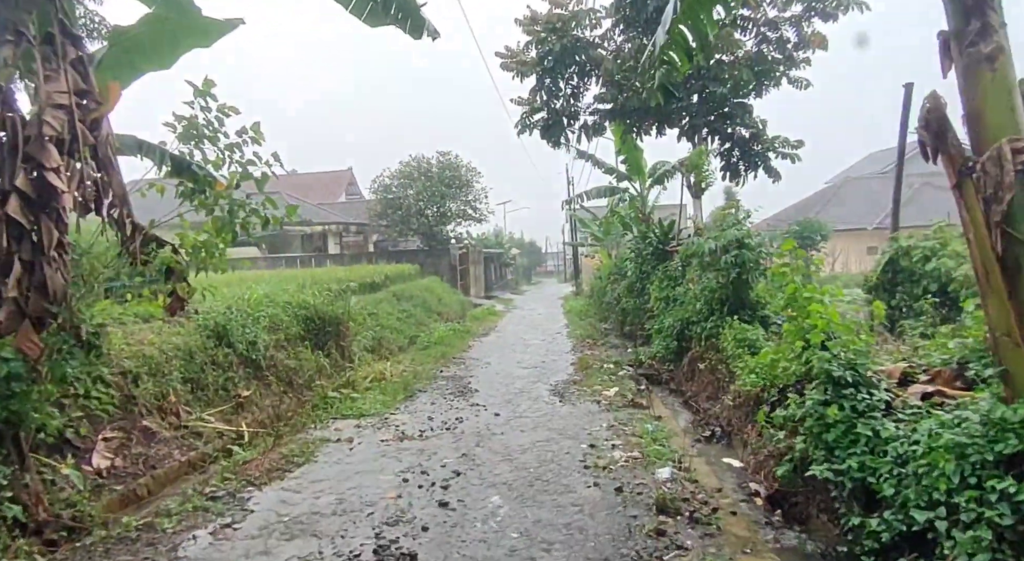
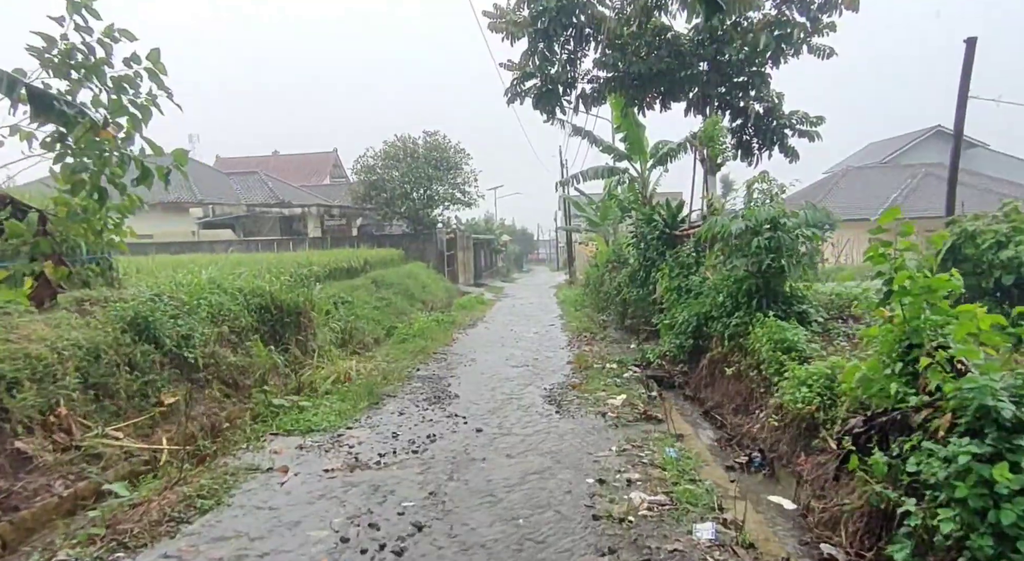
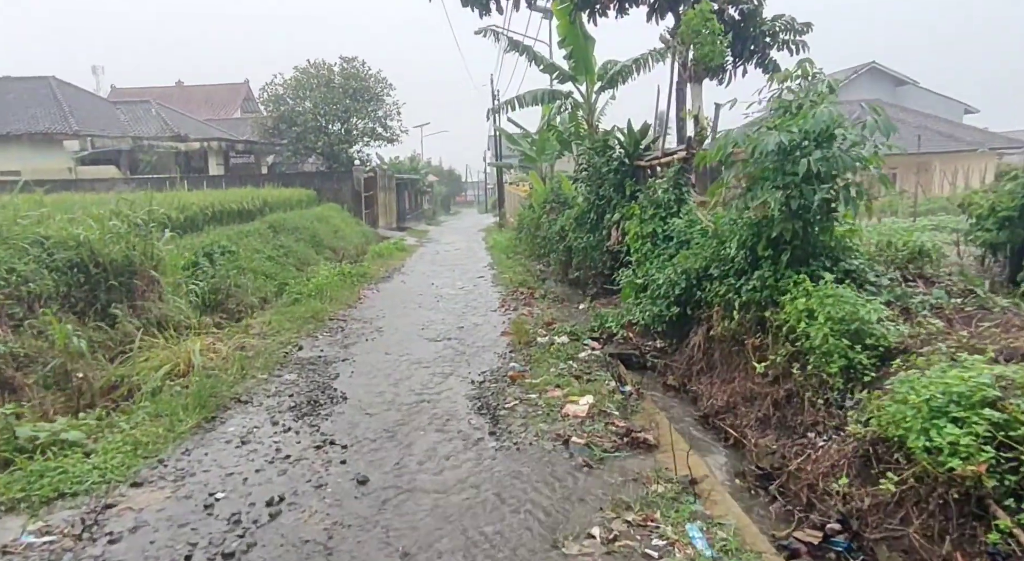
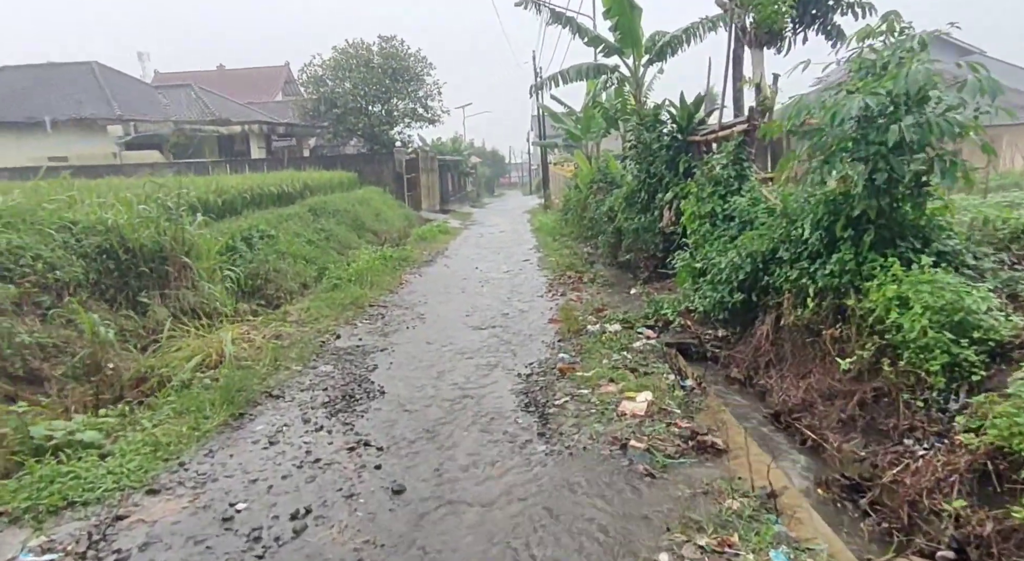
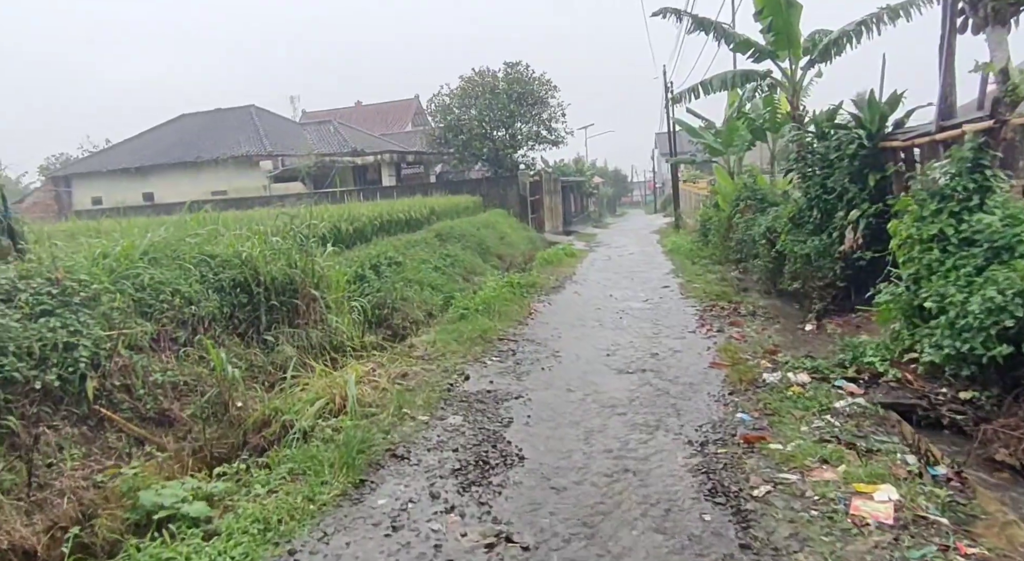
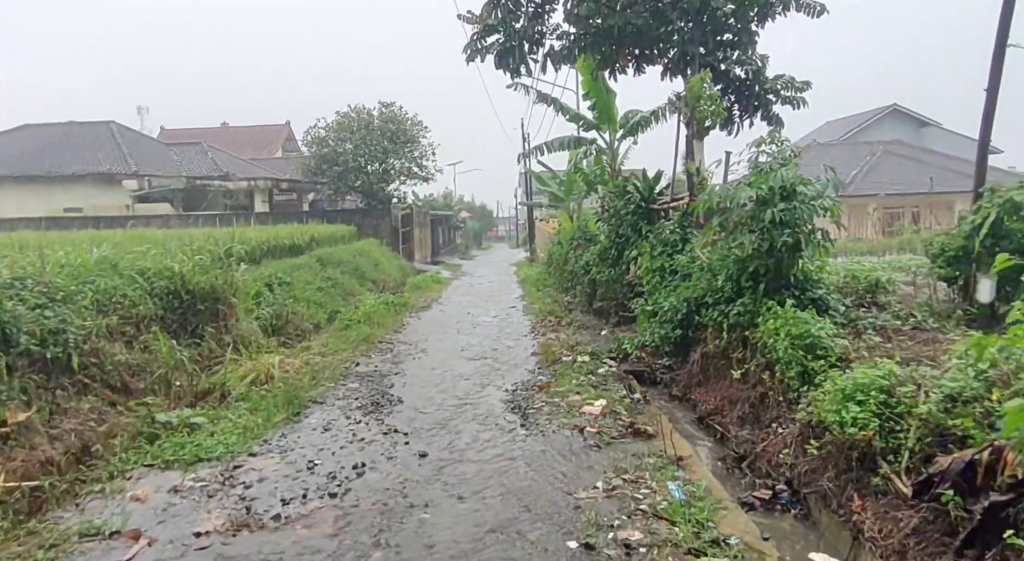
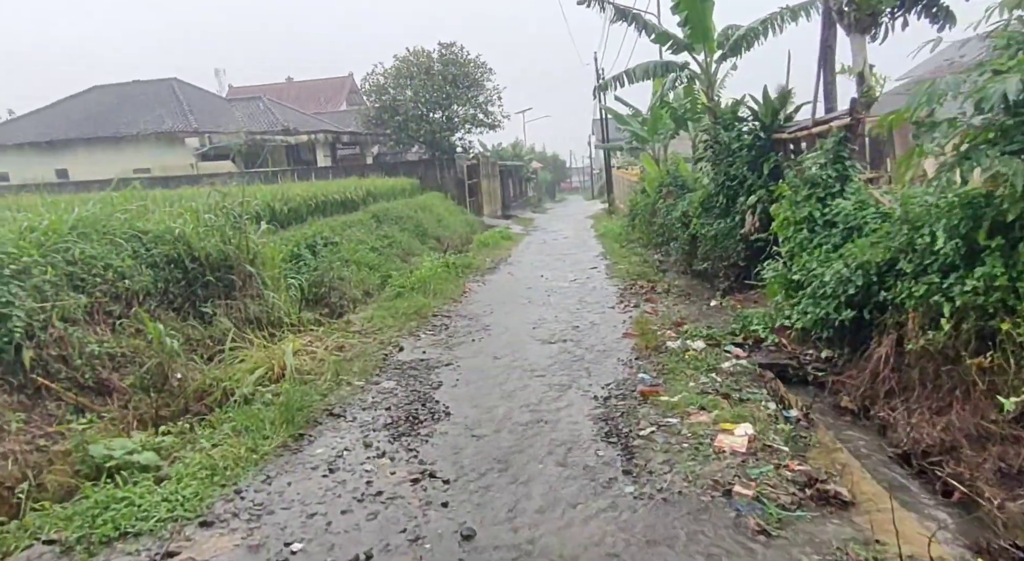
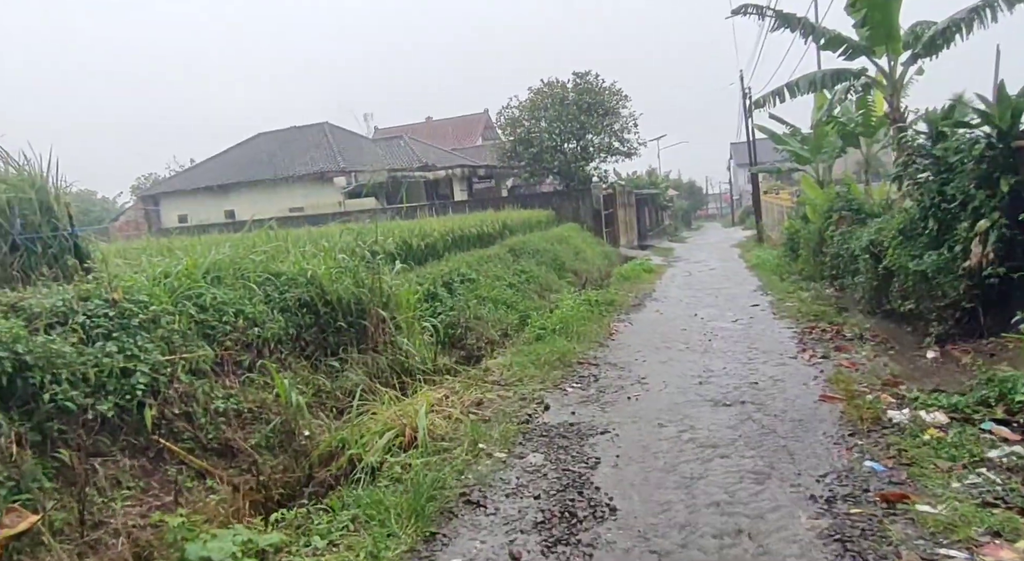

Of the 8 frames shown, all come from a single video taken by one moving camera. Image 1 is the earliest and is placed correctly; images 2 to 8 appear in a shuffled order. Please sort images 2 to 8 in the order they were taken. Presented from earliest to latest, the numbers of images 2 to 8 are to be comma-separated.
2, 6, 3, 4, 7, 5, 8
